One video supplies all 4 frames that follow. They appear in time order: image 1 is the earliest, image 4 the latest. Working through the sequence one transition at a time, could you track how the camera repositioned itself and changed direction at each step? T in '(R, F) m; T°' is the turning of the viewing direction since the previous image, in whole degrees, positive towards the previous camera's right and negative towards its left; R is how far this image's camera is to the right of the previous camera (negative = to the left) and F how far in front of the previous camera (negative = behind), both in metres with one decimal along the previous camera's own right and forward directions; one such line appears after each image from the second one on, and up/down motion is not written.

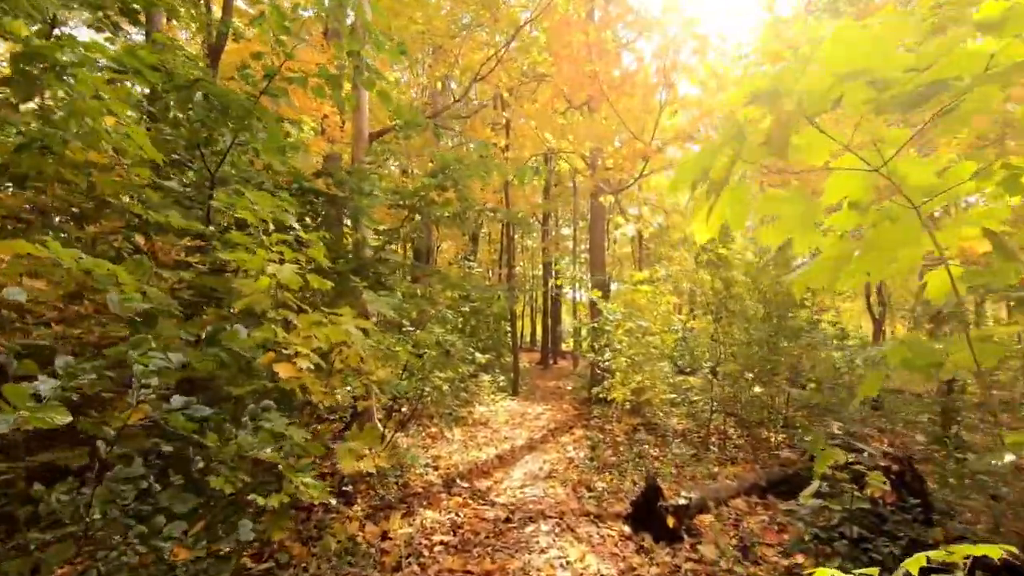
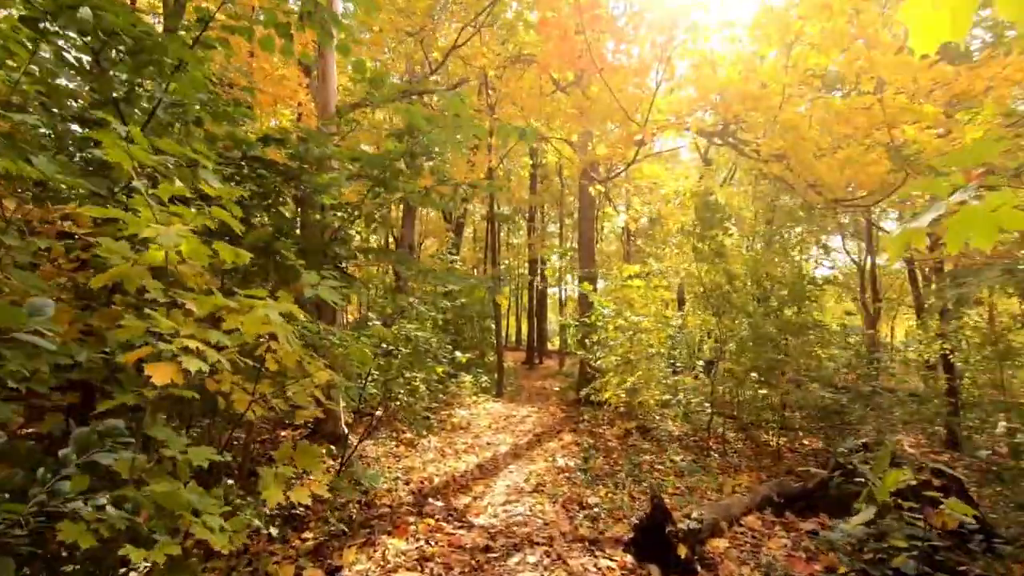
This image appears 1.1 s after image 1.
(0.0, +0.6) m; +2°
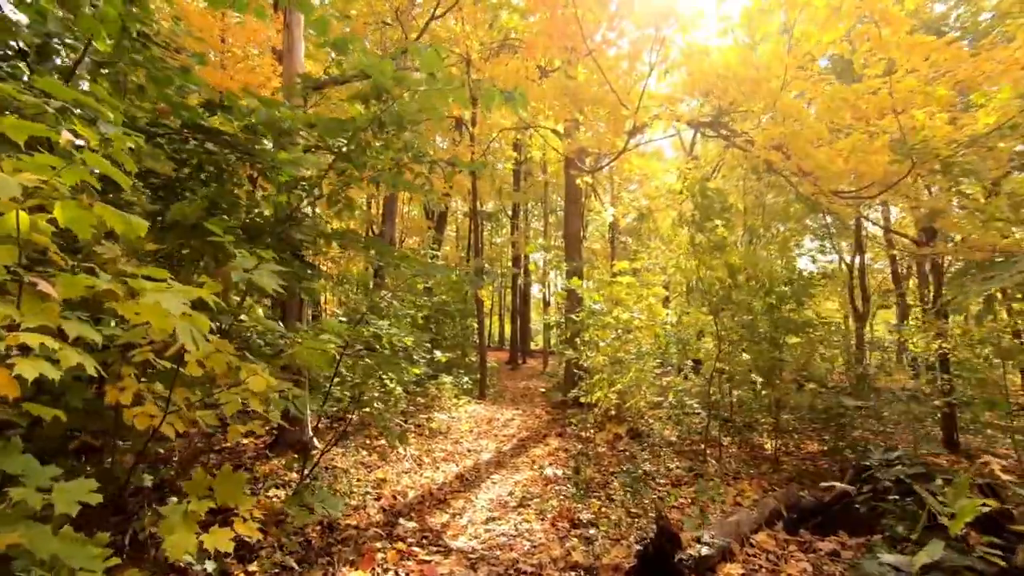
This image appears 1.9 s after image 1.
(0.0, +0.4) m; +2°
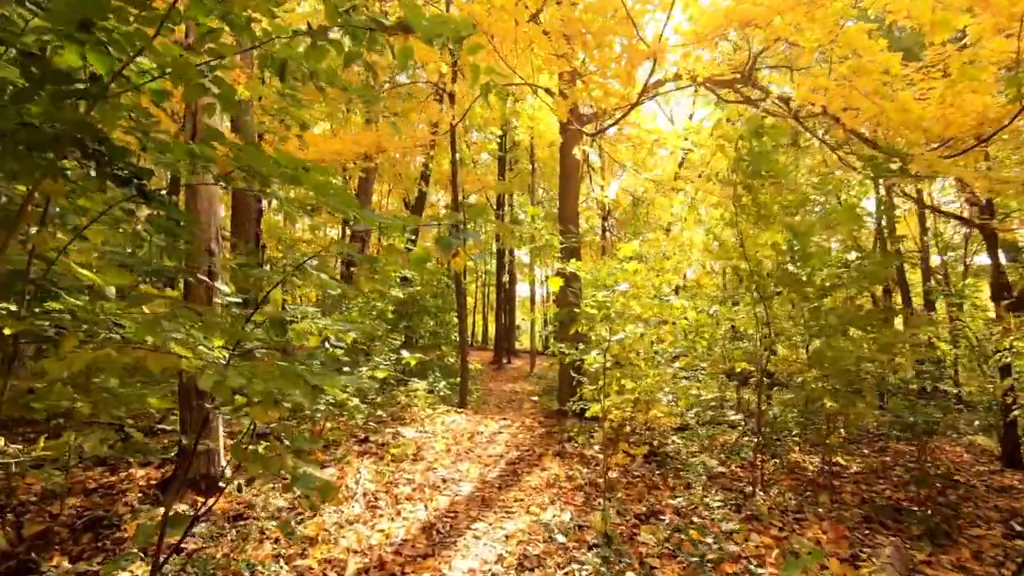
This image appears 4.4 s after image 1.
(0.0, +1.3) m; +2°
